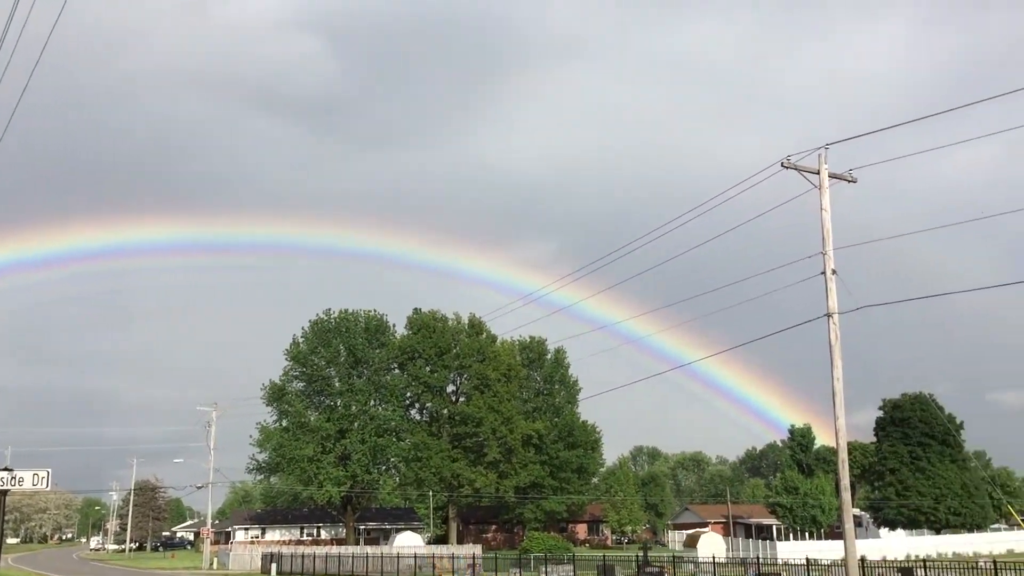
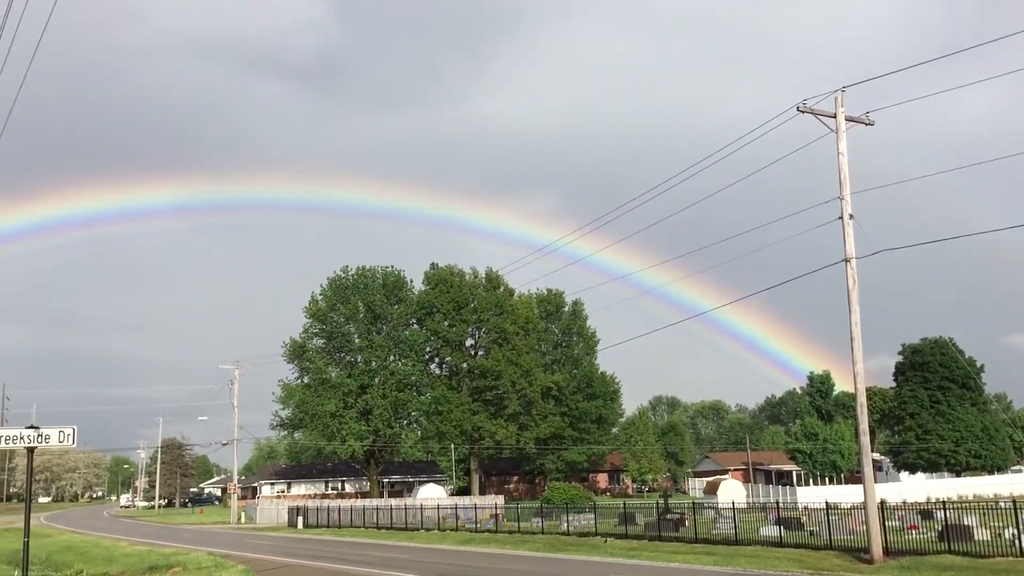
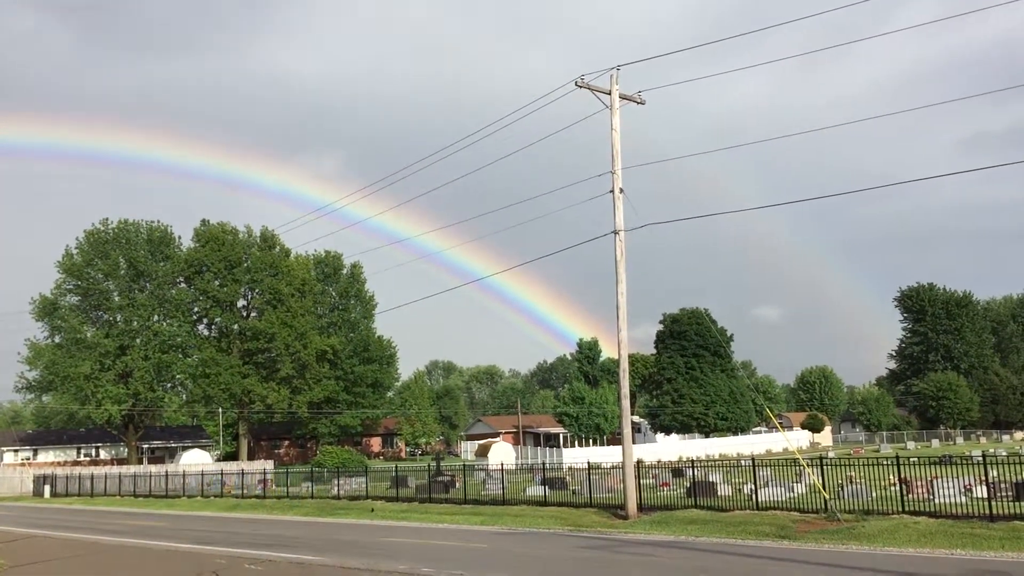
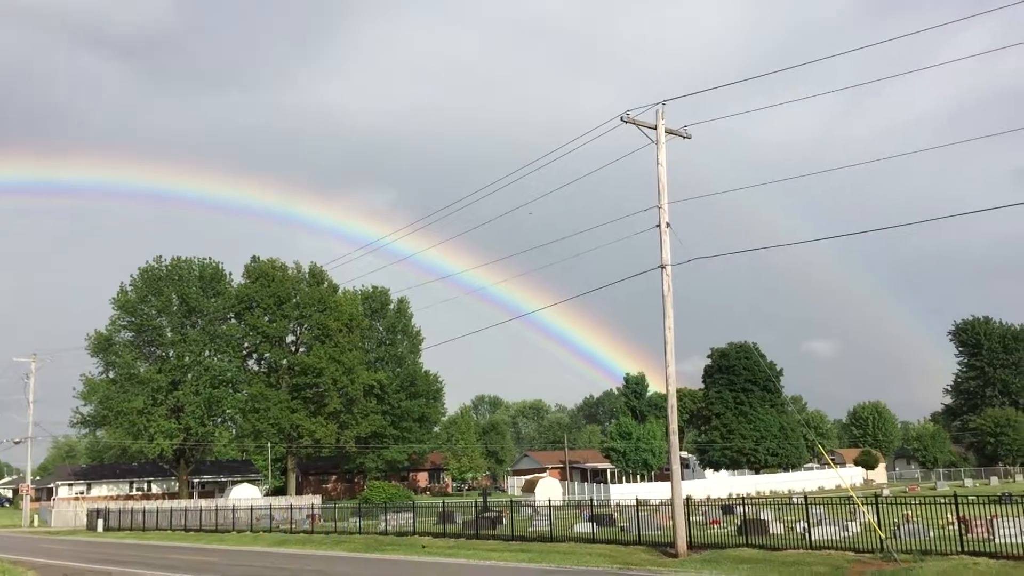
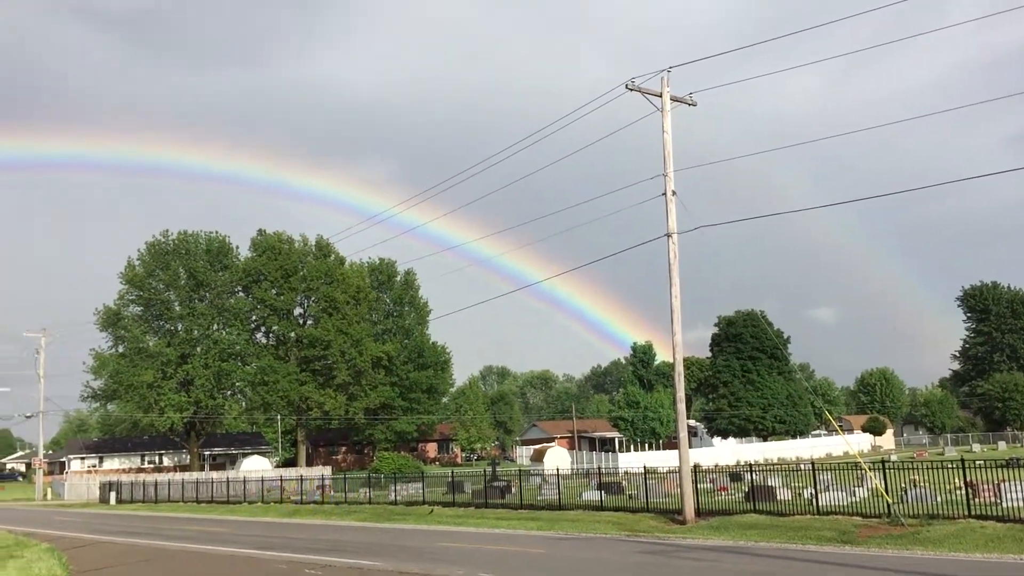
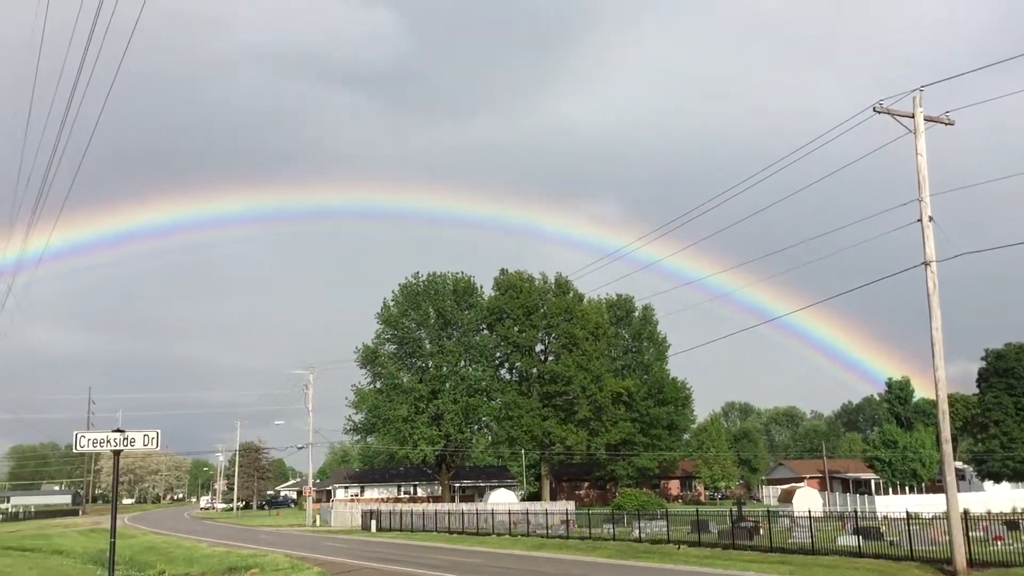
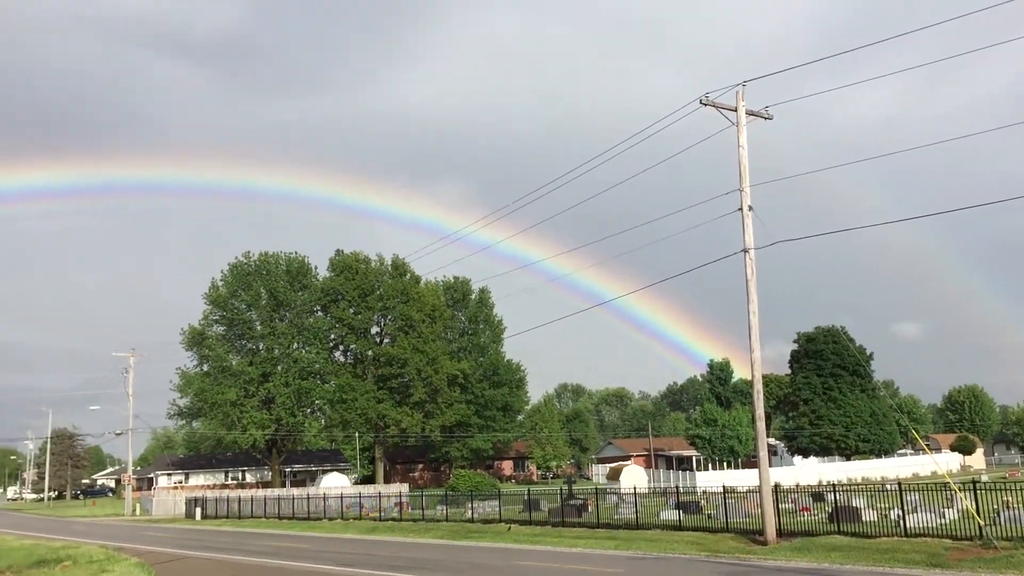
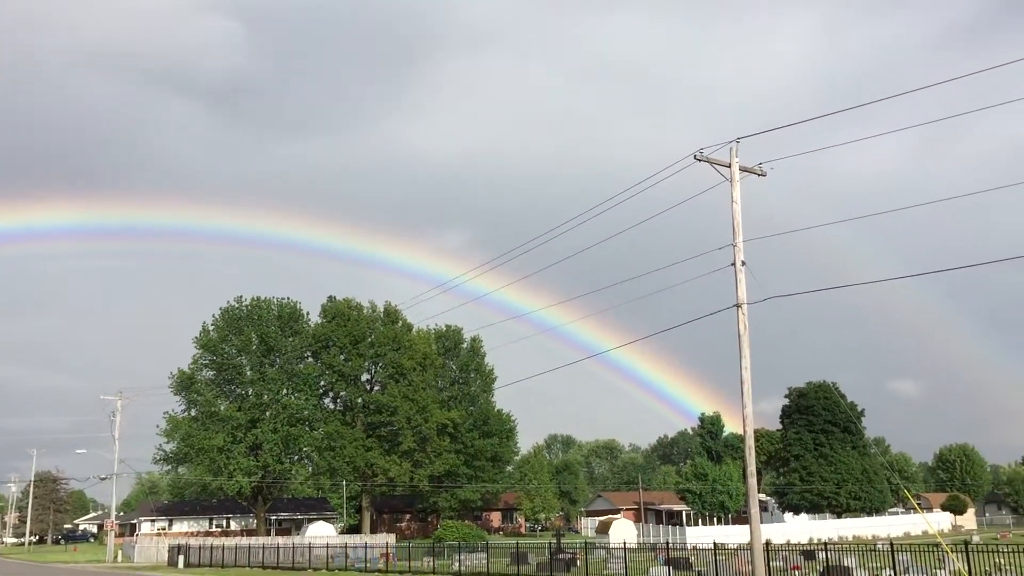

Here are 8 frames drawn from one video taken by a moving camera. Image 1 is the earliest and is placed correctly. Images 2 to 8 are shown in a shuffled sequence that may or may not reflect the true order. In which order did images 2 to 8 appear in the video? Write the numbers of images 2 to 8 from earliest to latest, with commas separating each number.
8, 4, 3, 5, 7, 2, 6
